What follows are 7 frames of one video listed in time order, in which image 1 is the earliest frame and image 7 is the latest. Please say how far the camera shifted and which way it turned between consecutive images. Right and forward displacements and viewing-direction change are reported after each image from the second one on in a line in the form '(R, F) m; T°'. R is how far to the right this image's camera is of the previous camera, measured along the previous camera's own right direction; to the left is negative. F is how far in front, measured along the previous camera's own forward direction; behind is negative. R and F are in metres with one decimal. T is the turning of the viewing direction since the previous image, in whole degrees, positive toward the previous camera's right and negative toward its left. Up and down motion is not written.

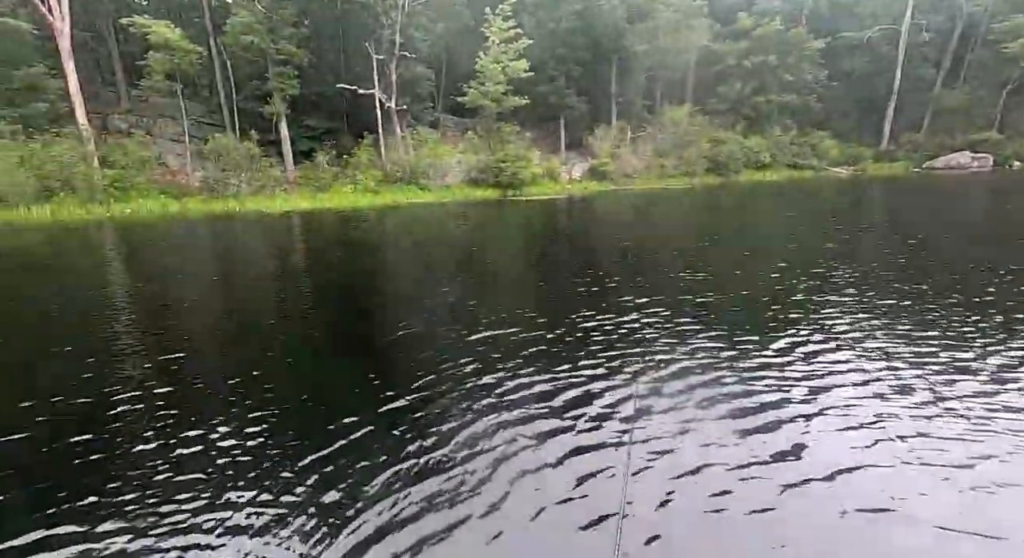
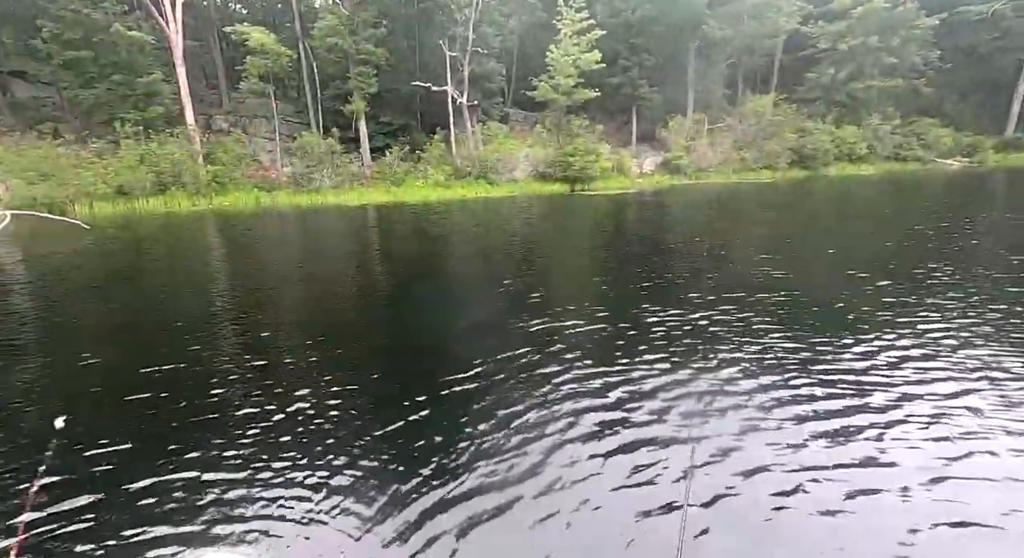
(+1.3, -0.4) m; -10°
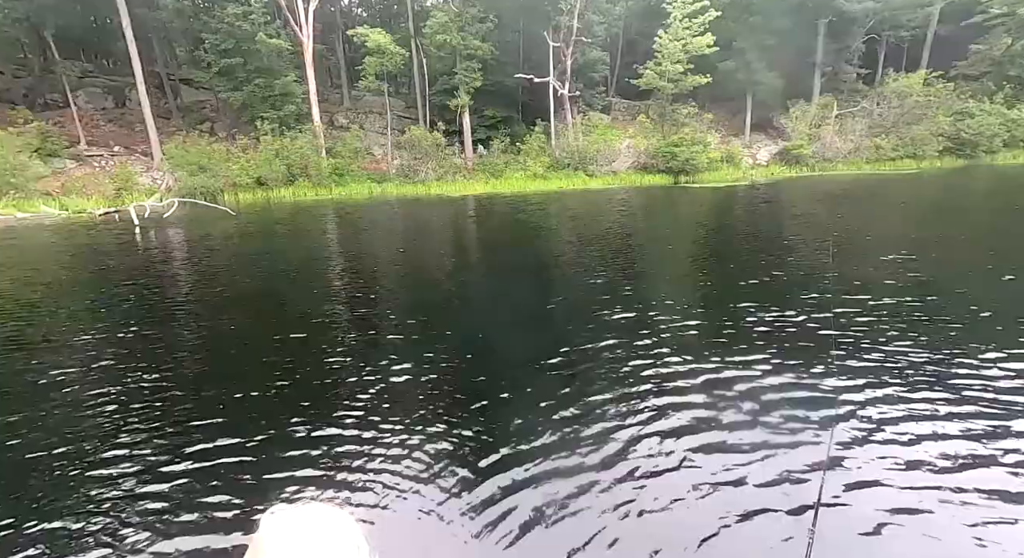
(+2.1, +0.1) m; -16°
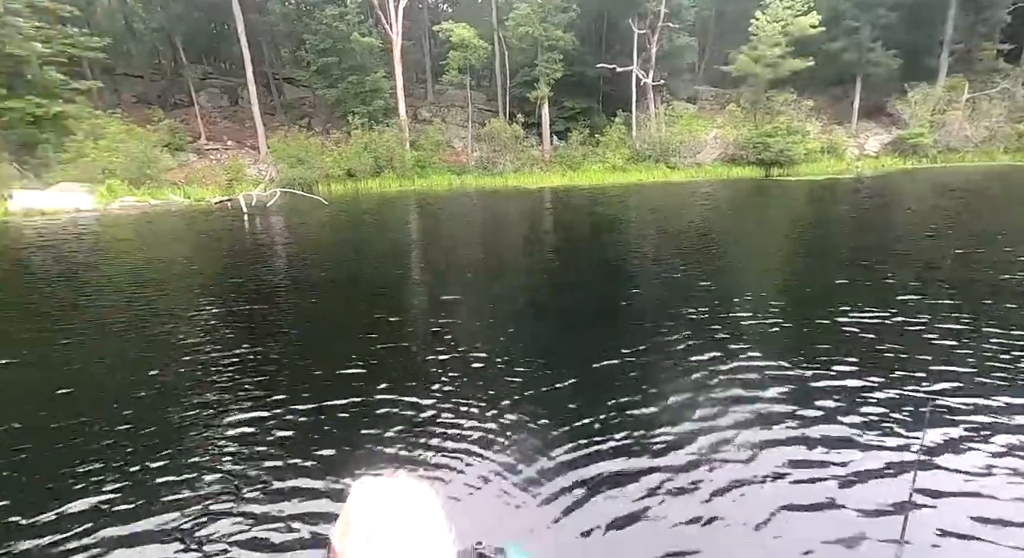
(+1.5, +0.3) m; -12°
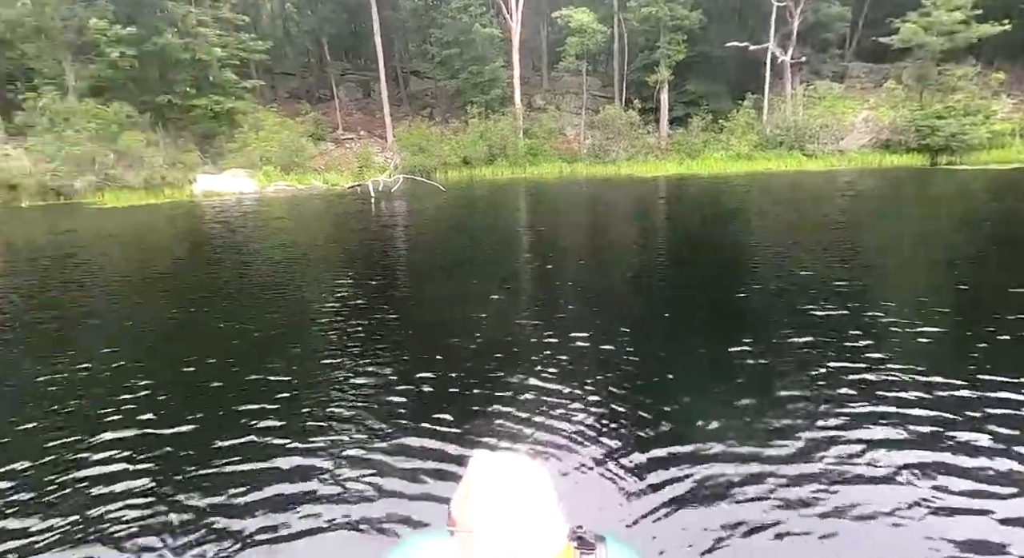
(+1.5, +0.5) m; -14°
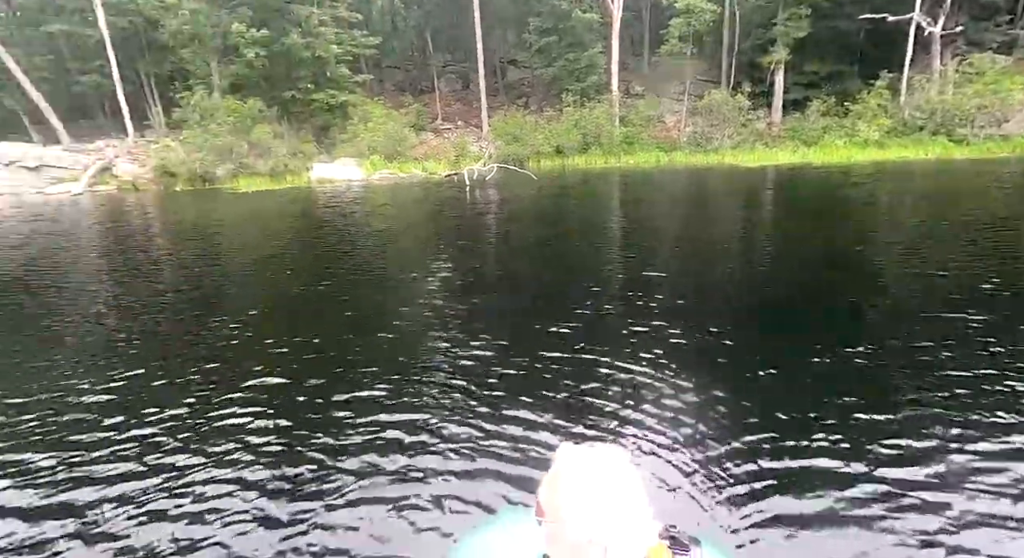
(+0.7, +0.3) m; -10°
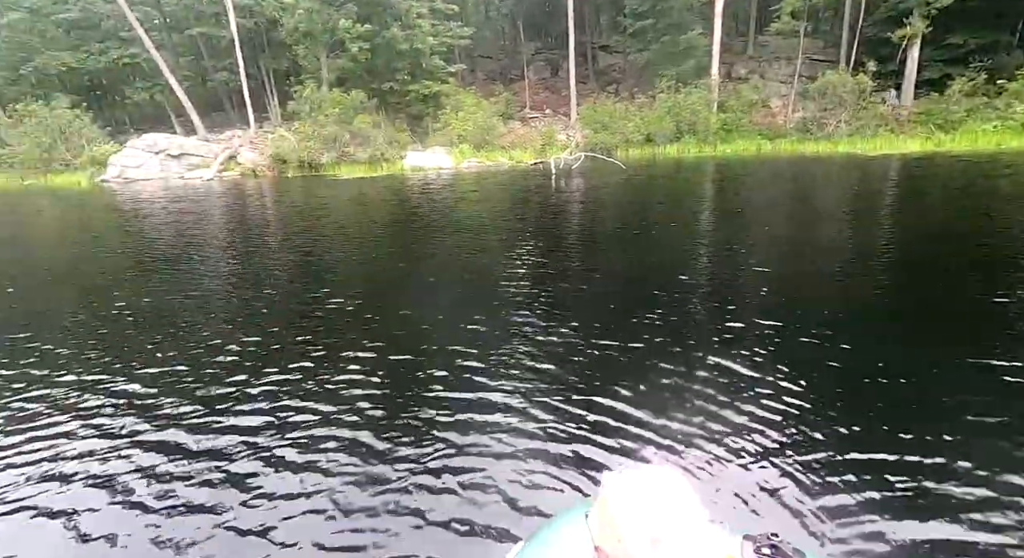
(0.0, +0.2) m; -7°
